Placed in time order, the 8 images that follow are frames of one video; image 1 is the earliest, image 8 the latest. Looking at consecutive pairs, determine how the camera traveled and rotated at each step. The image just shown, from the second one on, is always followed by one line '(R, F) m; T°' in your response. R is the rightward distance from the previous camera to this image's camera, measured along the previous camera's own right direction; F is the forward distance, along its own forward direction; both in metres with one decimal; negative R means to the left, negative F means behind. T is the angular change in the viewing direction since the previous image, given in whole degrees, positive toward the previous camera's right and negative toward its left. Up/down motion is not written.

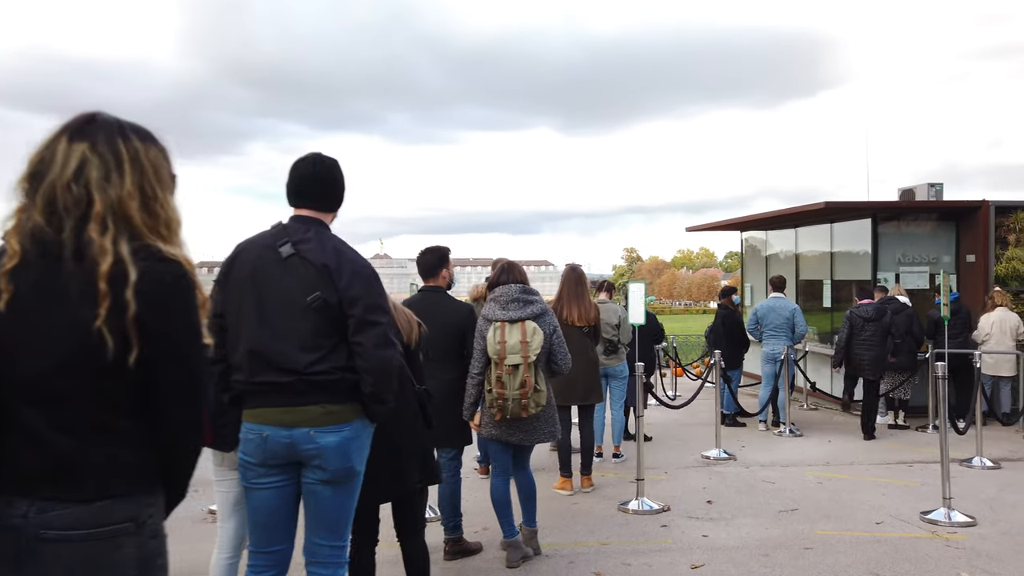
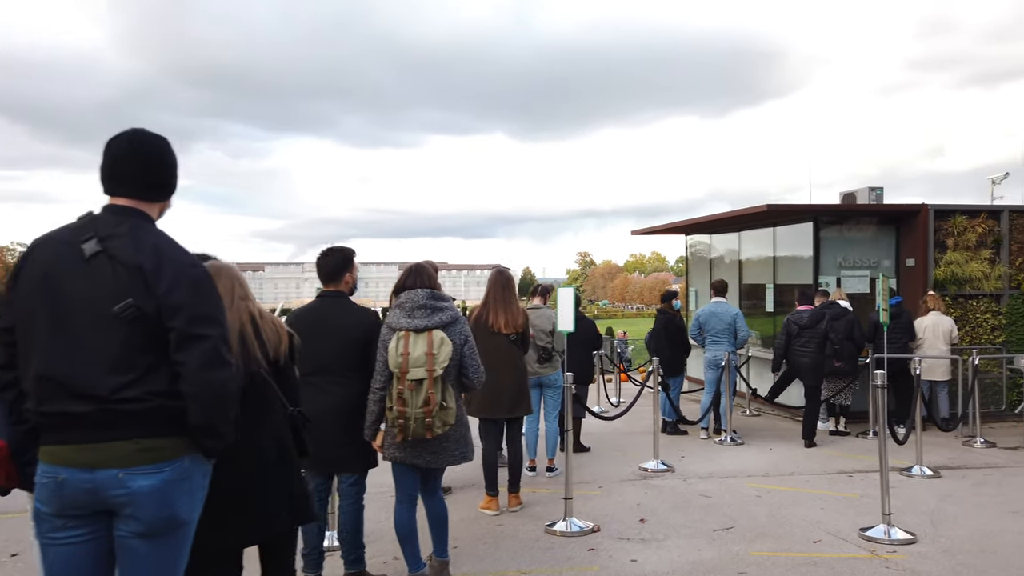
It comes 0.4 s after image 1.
(+0.2, +0.4) m; +3°
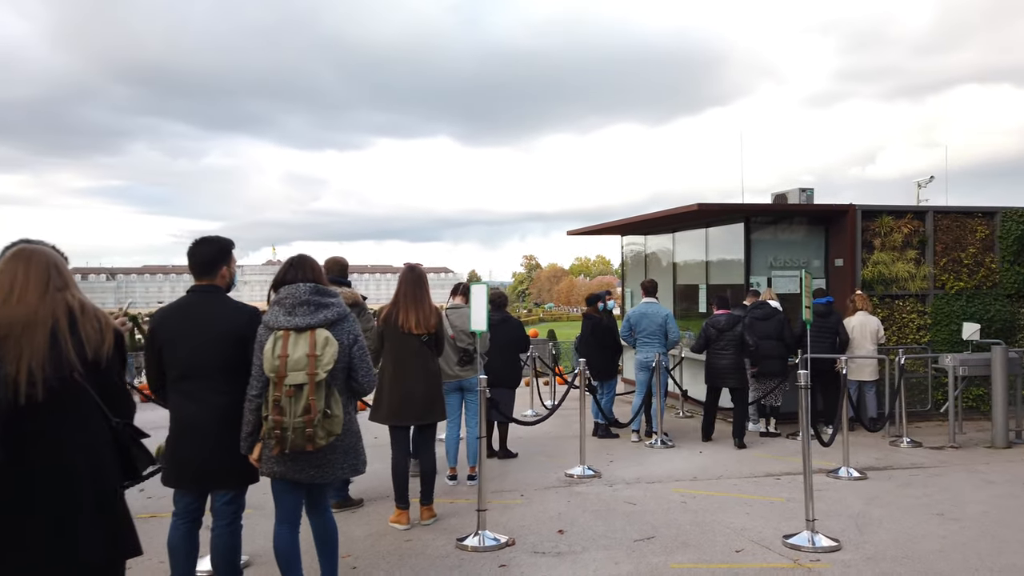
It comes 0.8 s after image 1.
(+0.2, +0.3) m; +4°
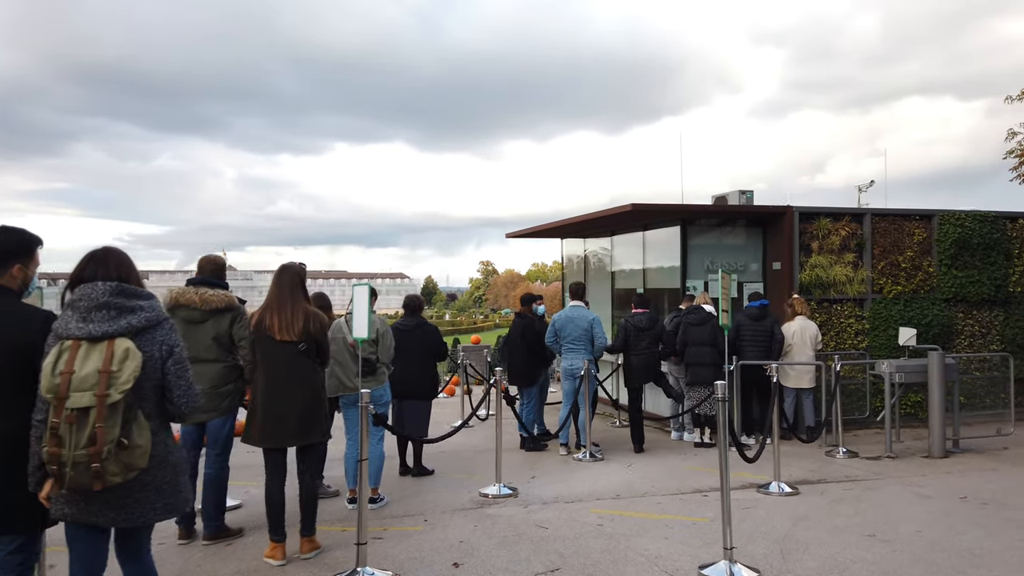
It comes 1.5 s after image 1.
(+0.4, +0.5) m; +3°
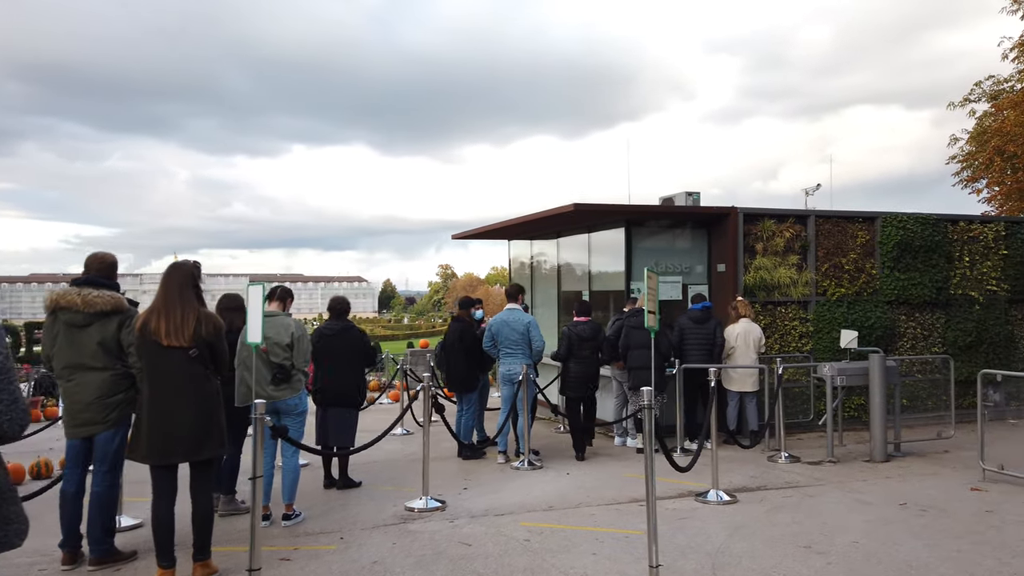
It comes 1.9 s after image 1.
(+0.3, +0.3) m; +3°
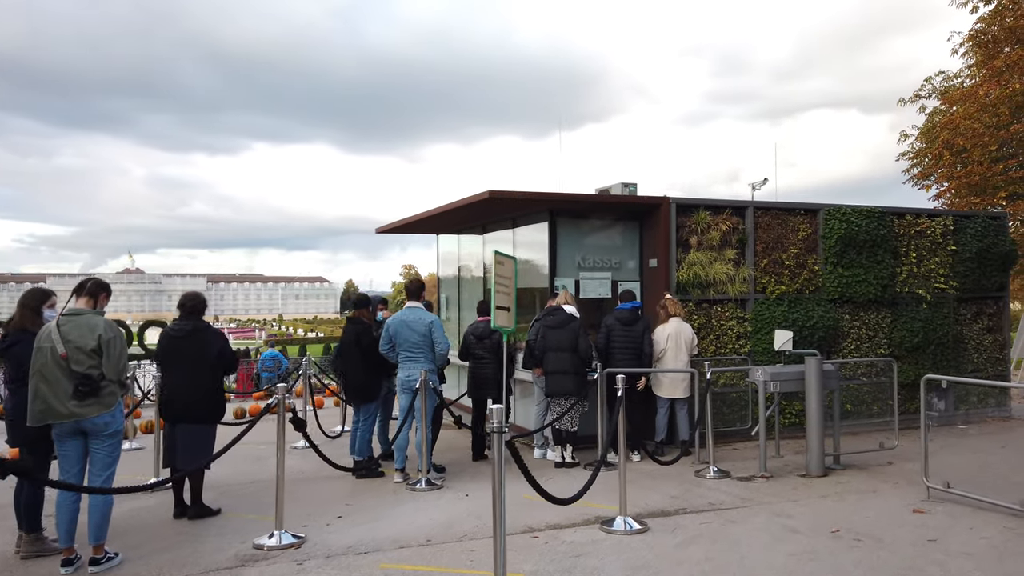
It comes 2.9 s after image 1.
(+0.7, +0.9) m; +3°
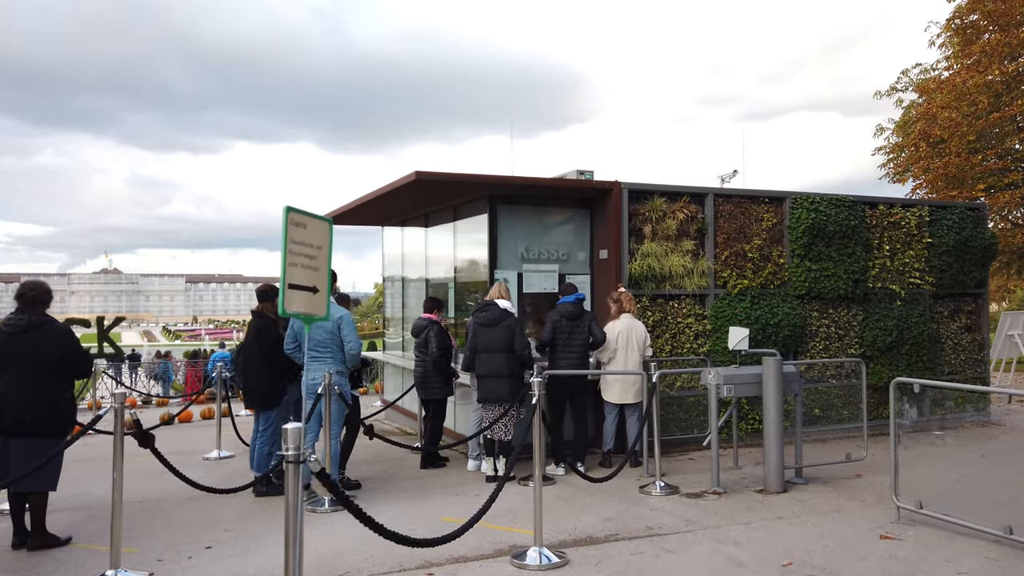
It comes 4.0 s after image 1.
(+0.5, +0.9) m; +1°
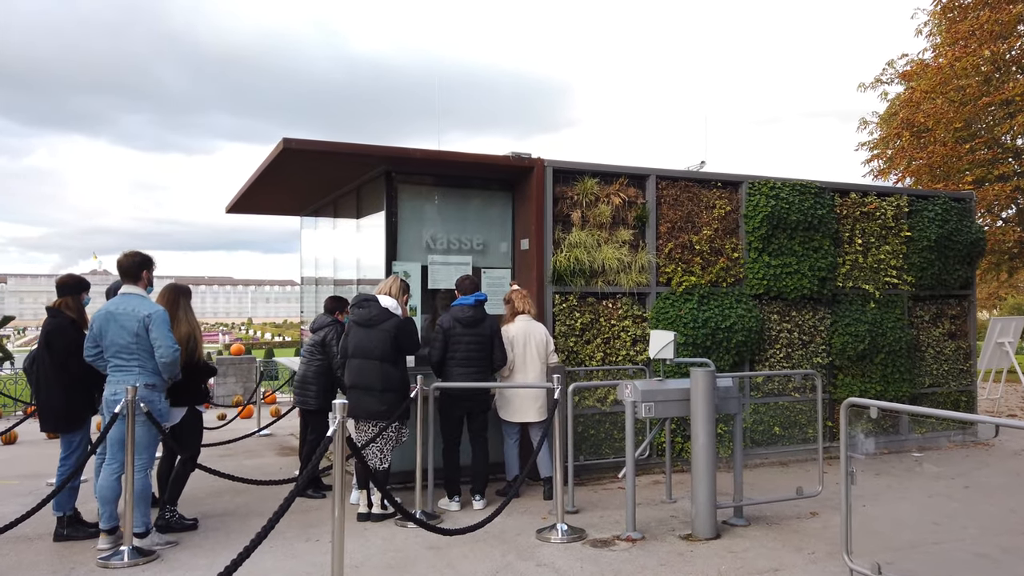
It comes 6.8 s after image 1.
(+0.9, +1.3) m; 0°
